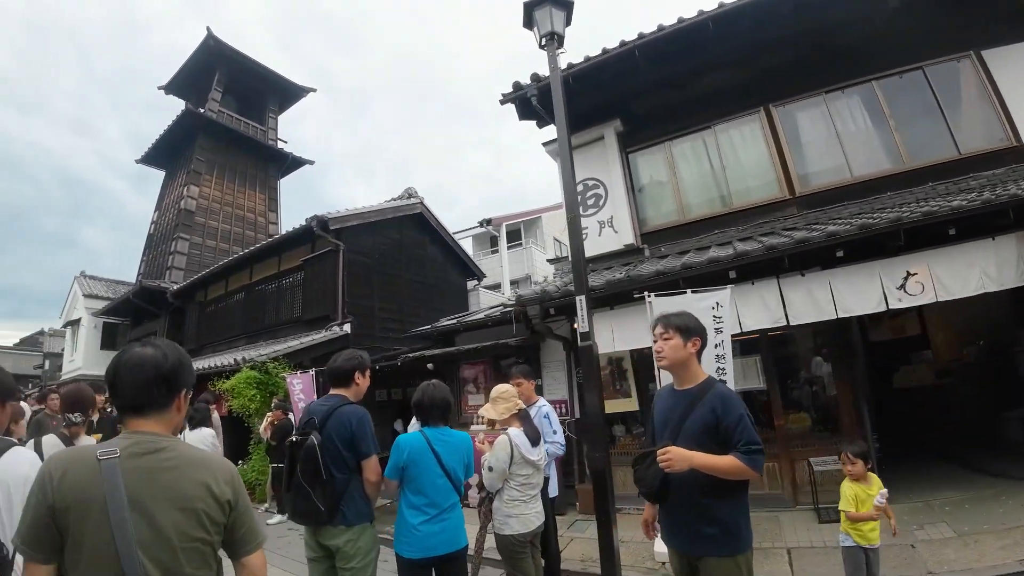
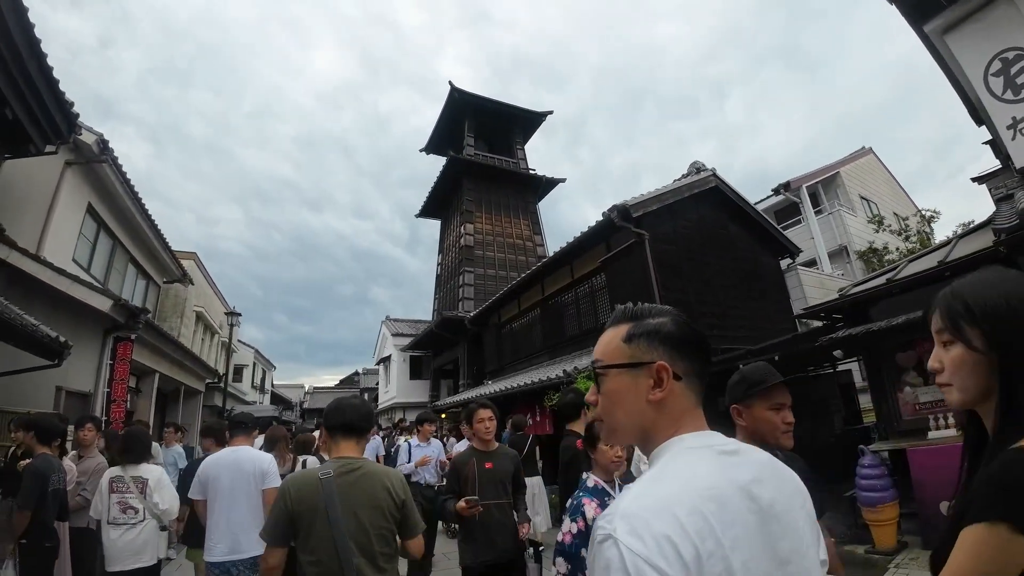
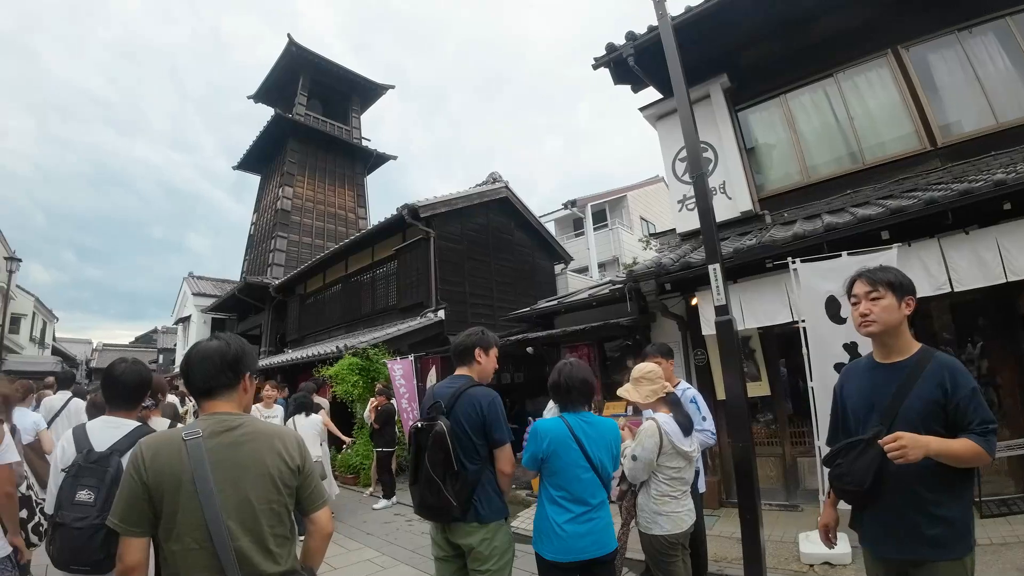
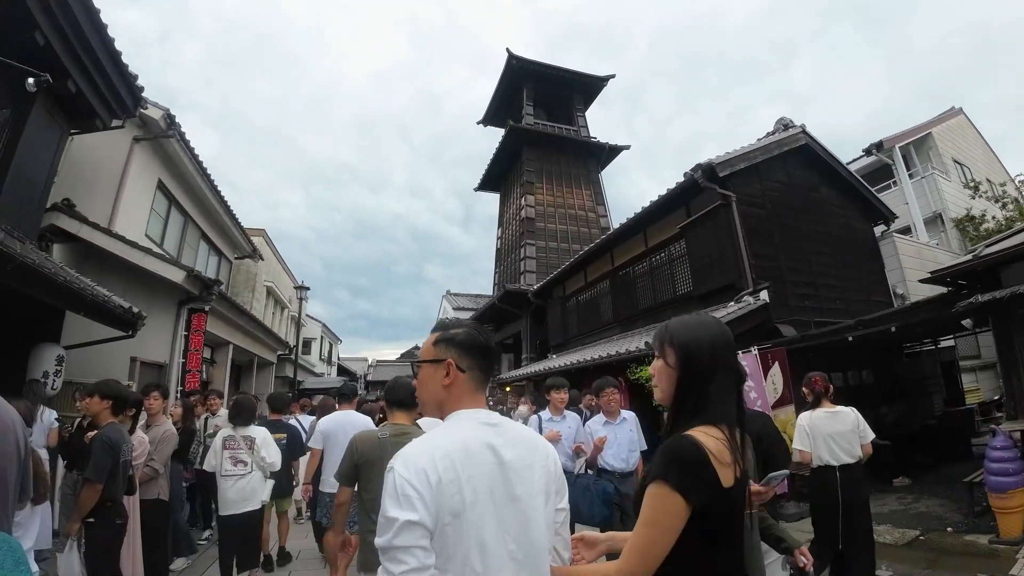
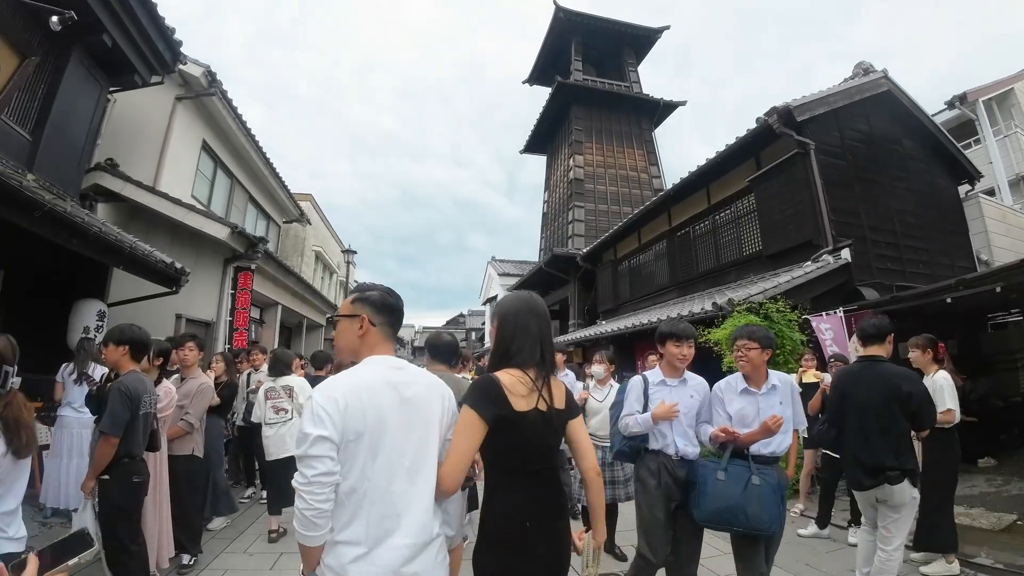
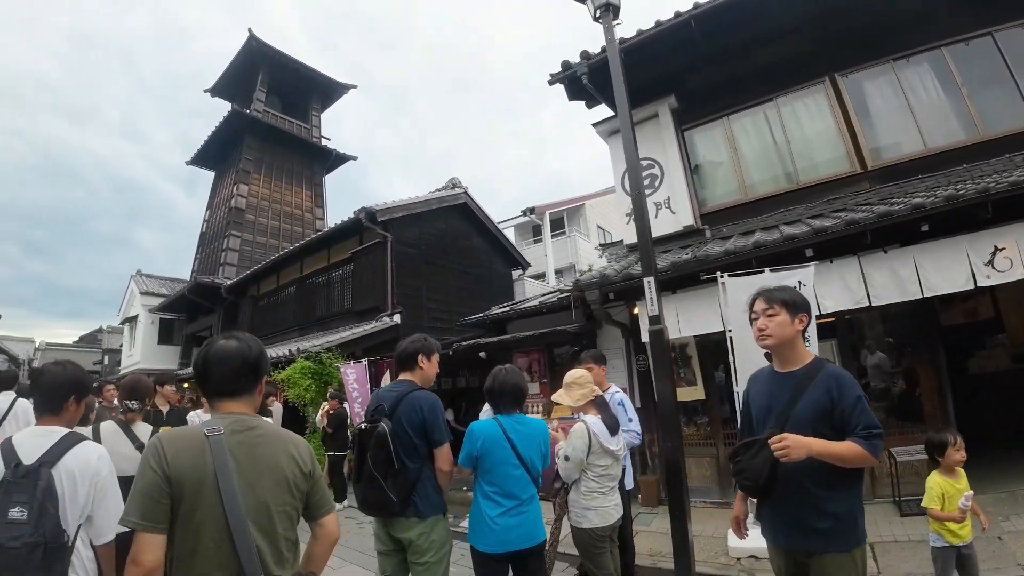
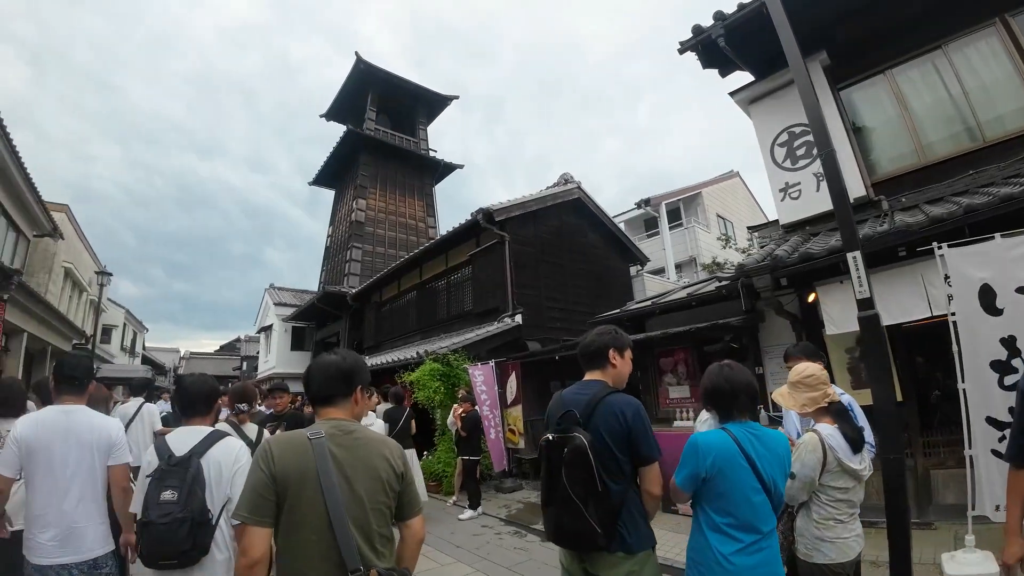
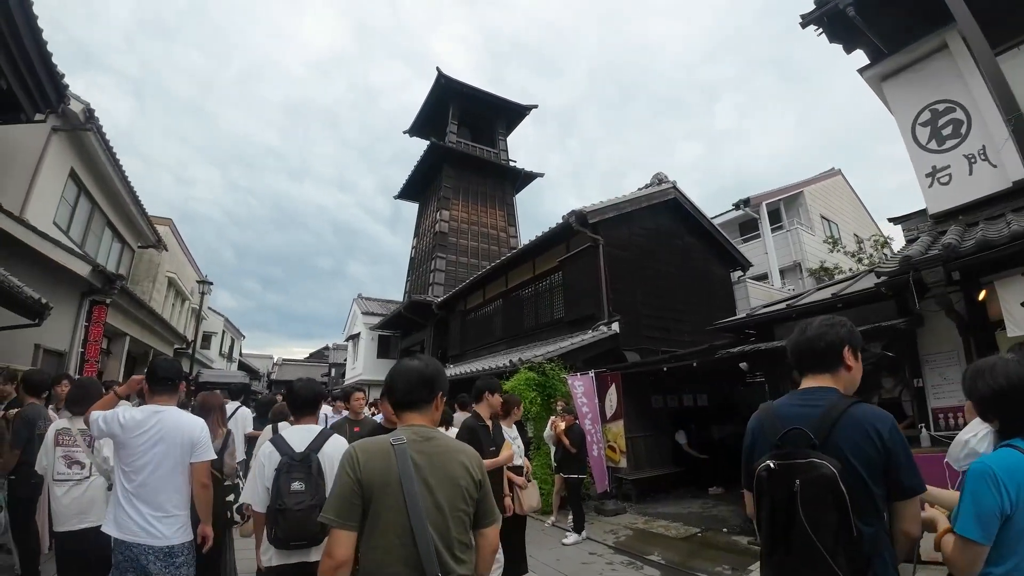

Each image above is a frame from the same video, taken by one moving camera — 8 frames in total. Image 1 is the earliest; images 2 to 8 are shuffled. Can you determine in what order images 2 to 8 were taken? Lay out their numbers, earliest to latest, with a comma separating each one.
6, 3, 7, 8, 2, 4, 5
